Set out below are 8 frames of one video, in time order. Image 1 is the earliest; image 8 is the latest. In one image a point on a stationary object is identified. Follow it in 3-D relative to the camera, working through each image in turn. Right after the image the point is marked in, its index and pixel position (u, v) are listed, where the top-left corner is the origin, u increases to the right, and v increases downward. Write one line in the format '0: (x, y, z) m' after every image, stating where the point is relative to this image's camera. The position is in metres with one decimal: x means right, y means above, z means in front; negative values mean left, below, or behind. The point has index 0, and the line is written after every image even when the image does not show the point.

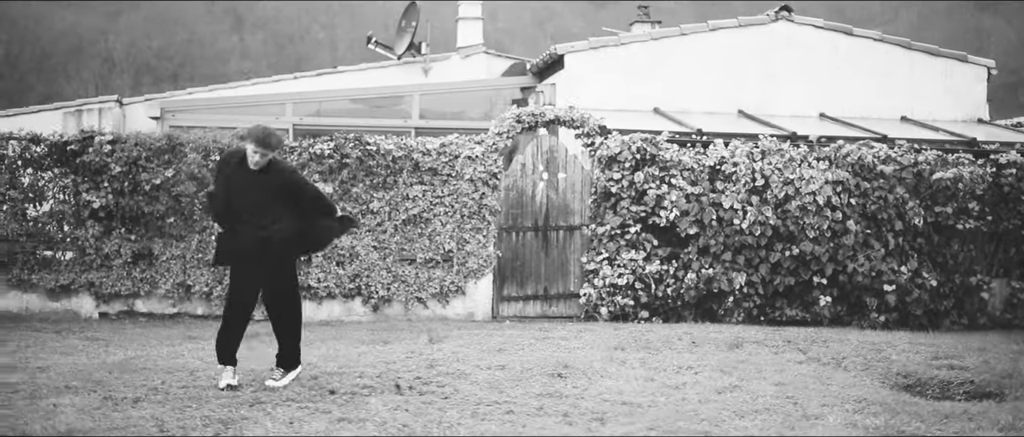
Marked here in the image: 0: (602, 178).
0: (+0.6, +0.3, +11.8) m
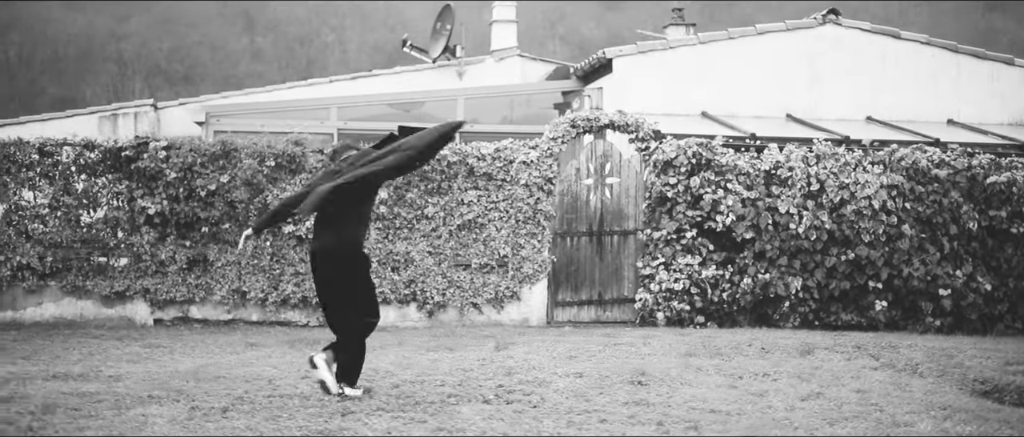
0: (+1.0, +0.2, +11.8) m
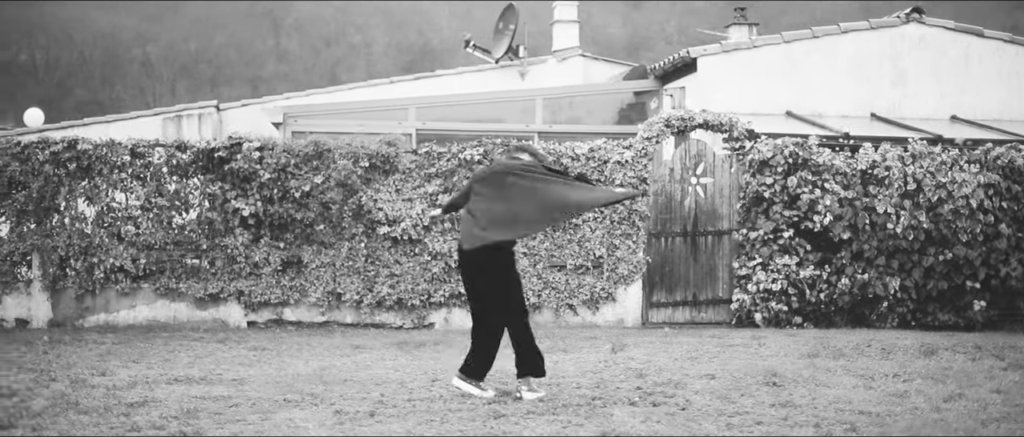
0: (+1.7, +0.2, +11.7) m
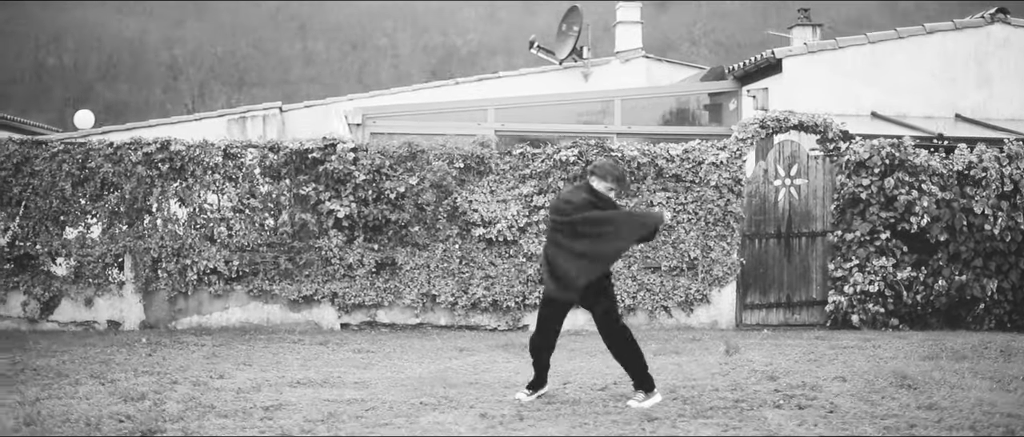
0: (+2.3, +0.2, +11.6) m
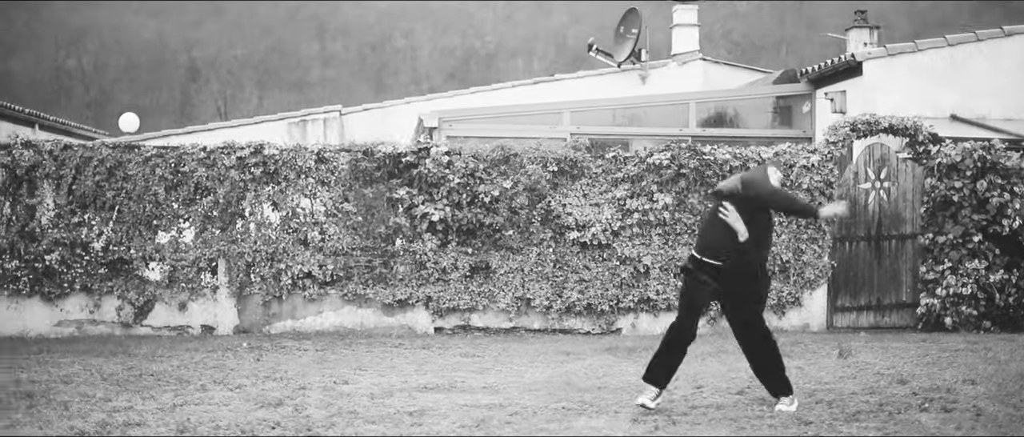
0: (+2.9, +0.2, +11.6) m
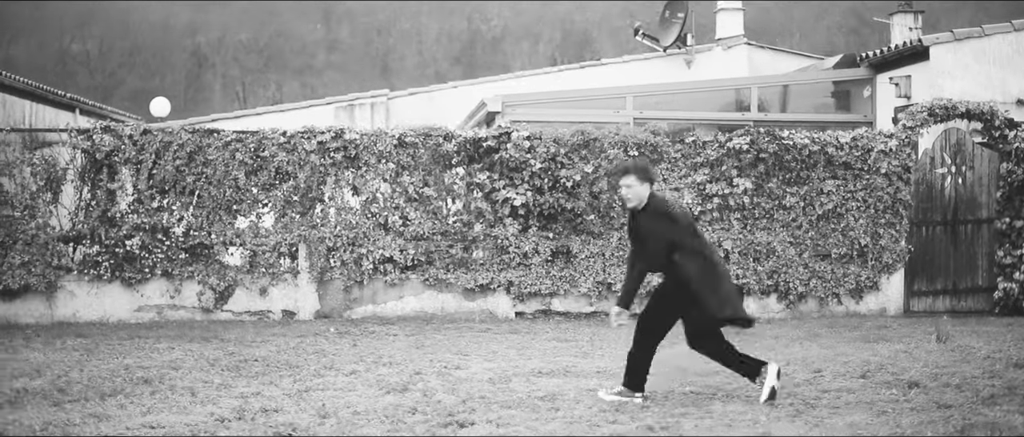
0: (+3.5, +0.3, +11.7) m
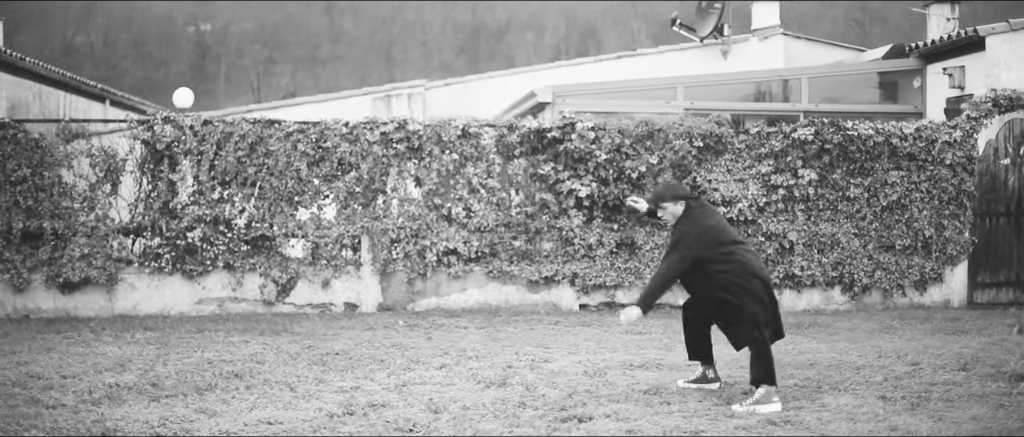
0: (+3.9, +0.4, +11.6) m
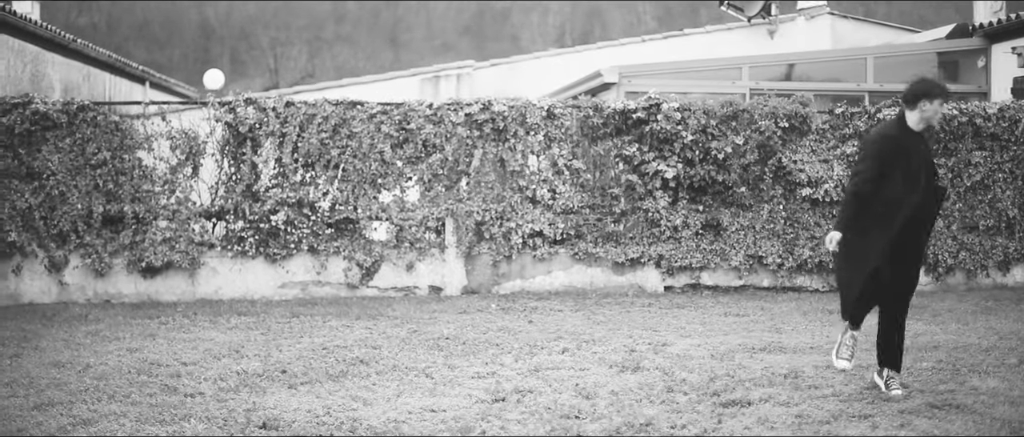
0: (+4.5, +0.5, +11.6) m
